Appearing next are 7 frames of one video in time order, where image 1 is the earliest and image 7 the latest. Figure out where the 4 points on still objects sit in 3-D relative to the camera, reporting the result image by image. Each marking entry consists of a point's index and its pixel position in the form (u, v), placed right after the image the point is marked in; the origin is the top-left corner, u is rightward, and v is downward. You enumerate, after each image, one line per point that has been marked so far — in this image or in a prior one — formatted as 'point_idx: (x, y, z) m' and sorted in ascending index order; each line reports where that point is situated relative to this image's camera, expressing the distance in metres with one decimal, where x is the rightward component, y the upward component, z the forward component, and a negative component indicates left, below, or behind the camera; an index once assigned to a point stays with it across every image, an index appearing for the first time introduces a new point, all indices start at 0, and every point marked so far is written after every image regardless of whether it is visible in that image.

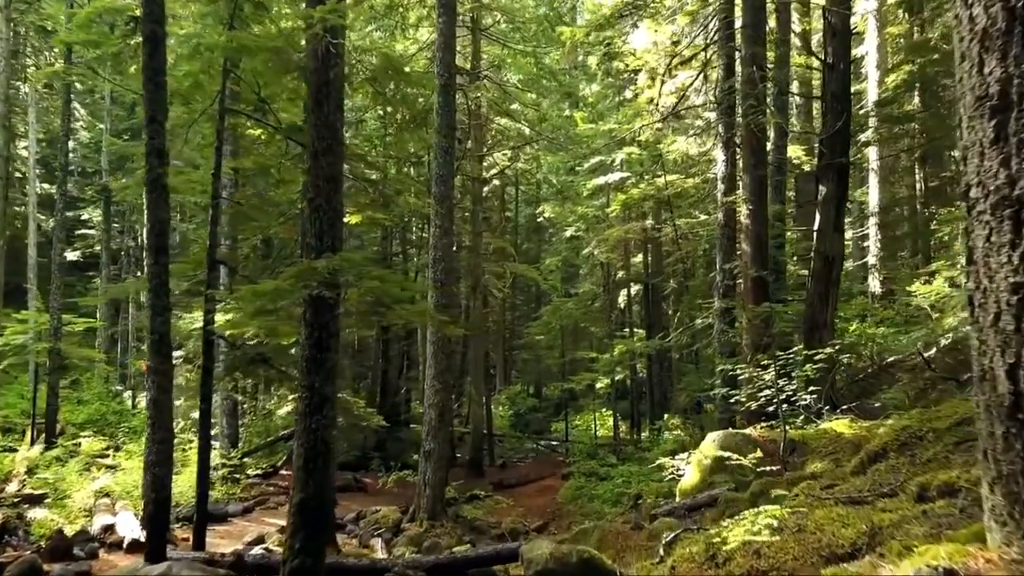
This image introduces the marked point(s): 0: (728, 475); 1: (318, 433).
0: (+2.2, -1.9, +7.9) m
1: (-1.7, -1.2, +6.5) m
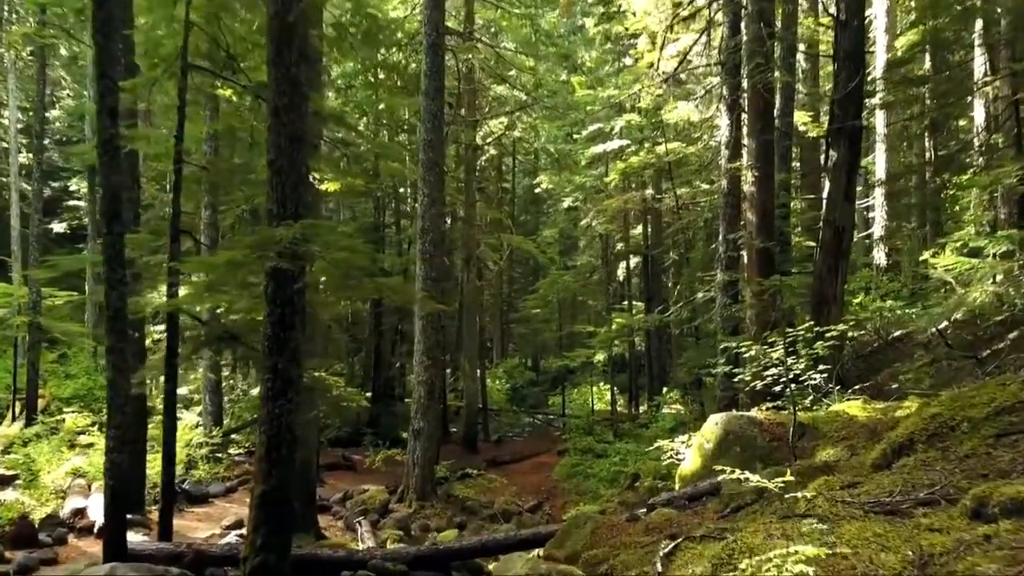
0: (+2.1, -1.7, +7.3) m
1: (-1.8, -1.0, +5.9) m
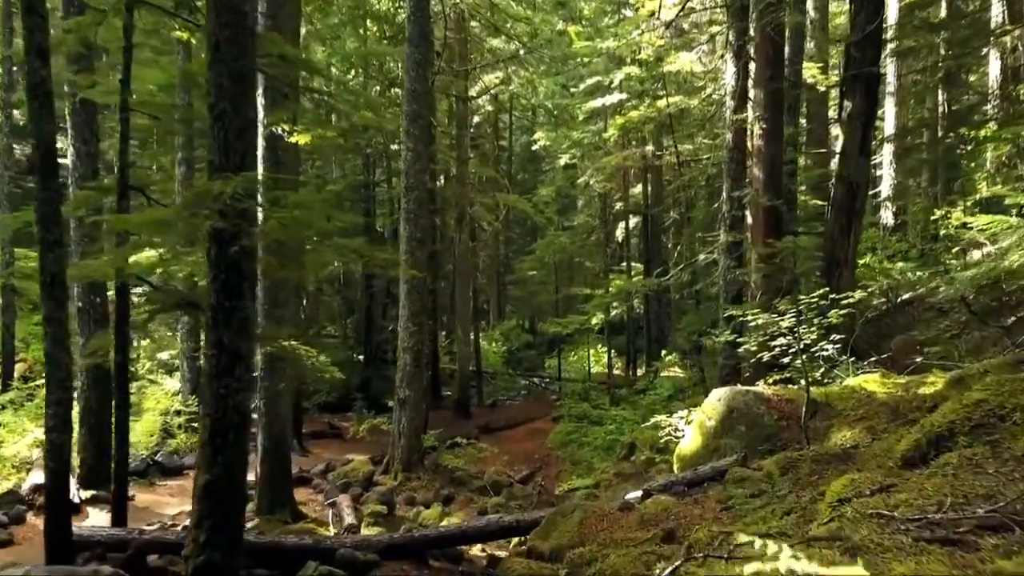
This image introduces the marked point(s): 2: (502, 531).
0: (+1.9, -1.4, +6.6) m
1: (-1.9, -0.8, +5.2) m
2: (-0.1, -2.2, +6.8) m
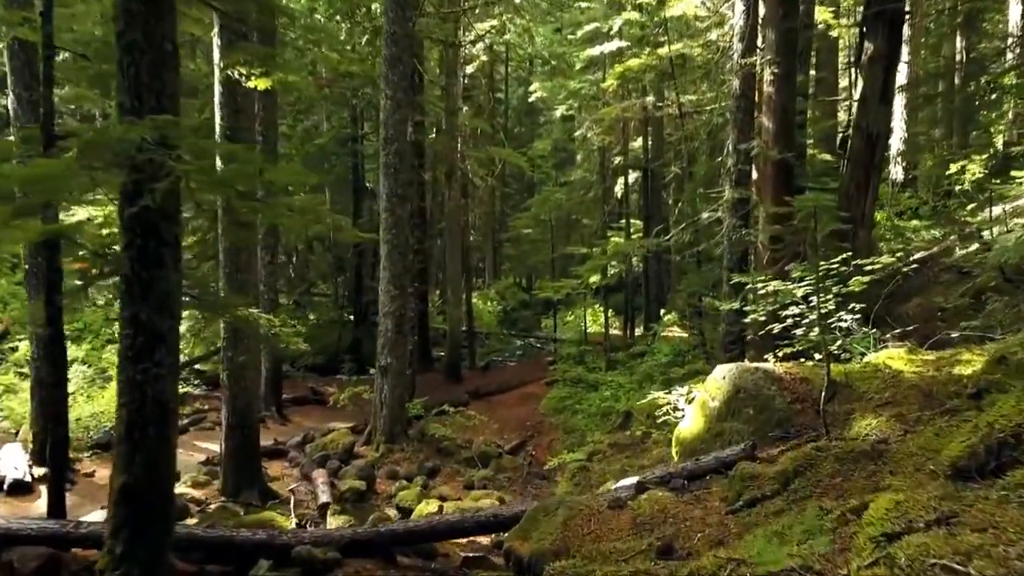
0: (+1.8, -1.1, +5.9) m
1: (-2.1, -0.6, +4.4) m
2: (-0.3, -1.9, +6.1) m
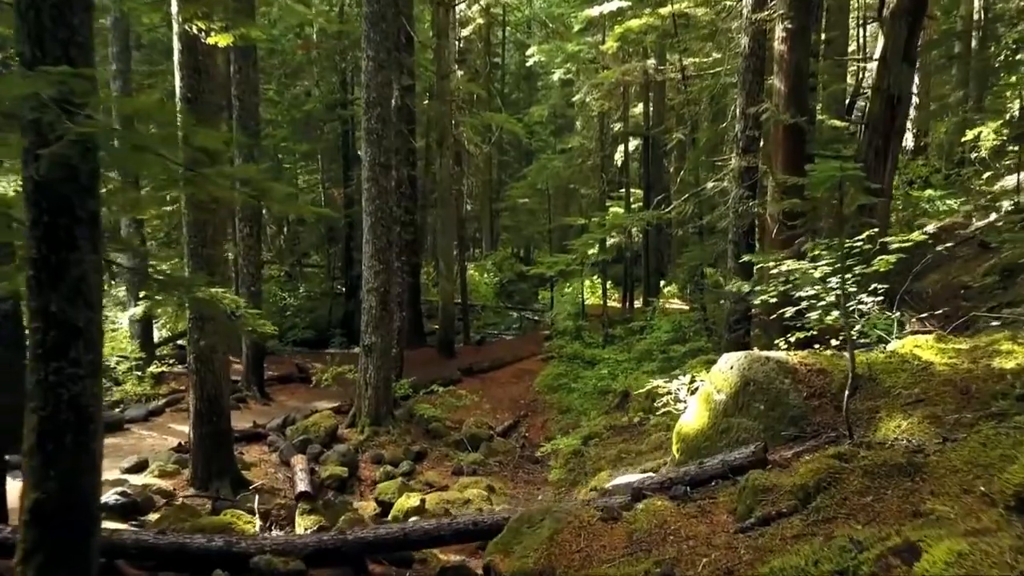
0: (+1.6, -1.0, +5.2) m
1: (-2.2, -0.5, +3.8) m
2: (-0.4, -1.8, +5.5) m
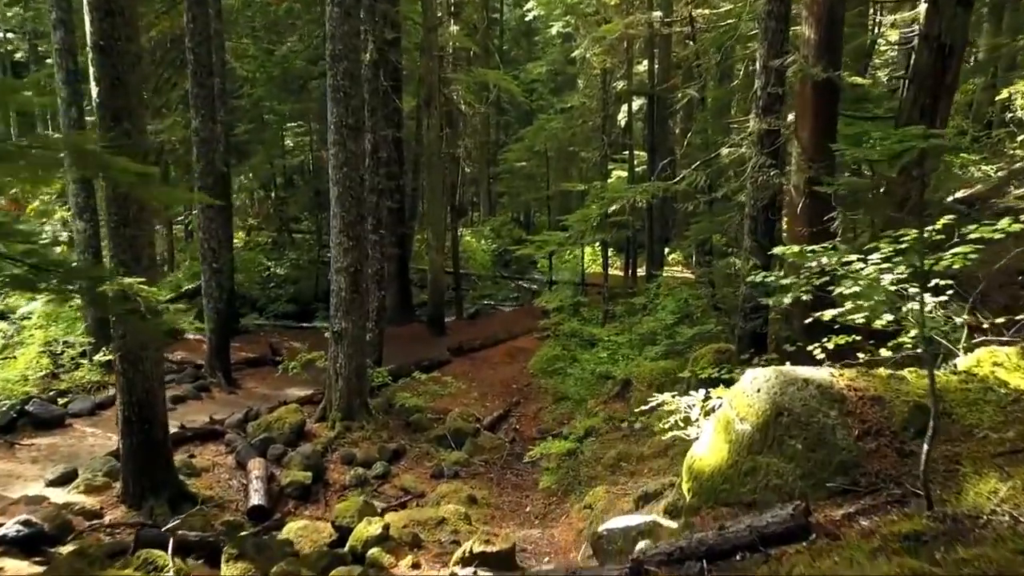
0: (+1.4, -1.0, +4.1) m
1: (-2.4, -0.6, +2.6) m
2: (-0.6, -1.8, +4.3) m
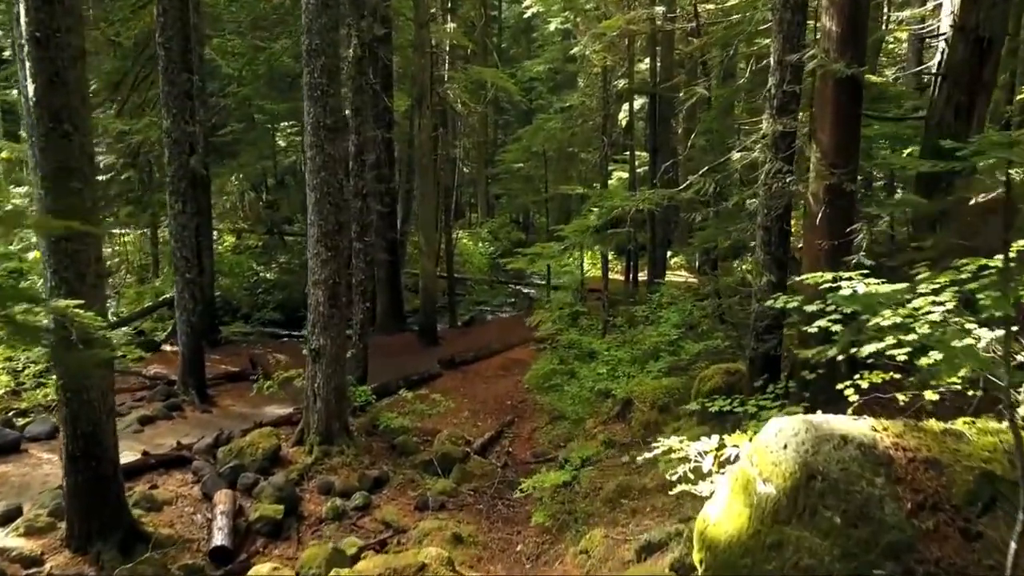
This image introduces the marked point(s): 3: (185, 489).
0: (+1.3, -1.2, +3.3) m
1: (-2.5, -0.8, +1.9) m
2: (-0.7, -1.9, +3.6) m
3: (-3.6, -2.2, +8.4) m
